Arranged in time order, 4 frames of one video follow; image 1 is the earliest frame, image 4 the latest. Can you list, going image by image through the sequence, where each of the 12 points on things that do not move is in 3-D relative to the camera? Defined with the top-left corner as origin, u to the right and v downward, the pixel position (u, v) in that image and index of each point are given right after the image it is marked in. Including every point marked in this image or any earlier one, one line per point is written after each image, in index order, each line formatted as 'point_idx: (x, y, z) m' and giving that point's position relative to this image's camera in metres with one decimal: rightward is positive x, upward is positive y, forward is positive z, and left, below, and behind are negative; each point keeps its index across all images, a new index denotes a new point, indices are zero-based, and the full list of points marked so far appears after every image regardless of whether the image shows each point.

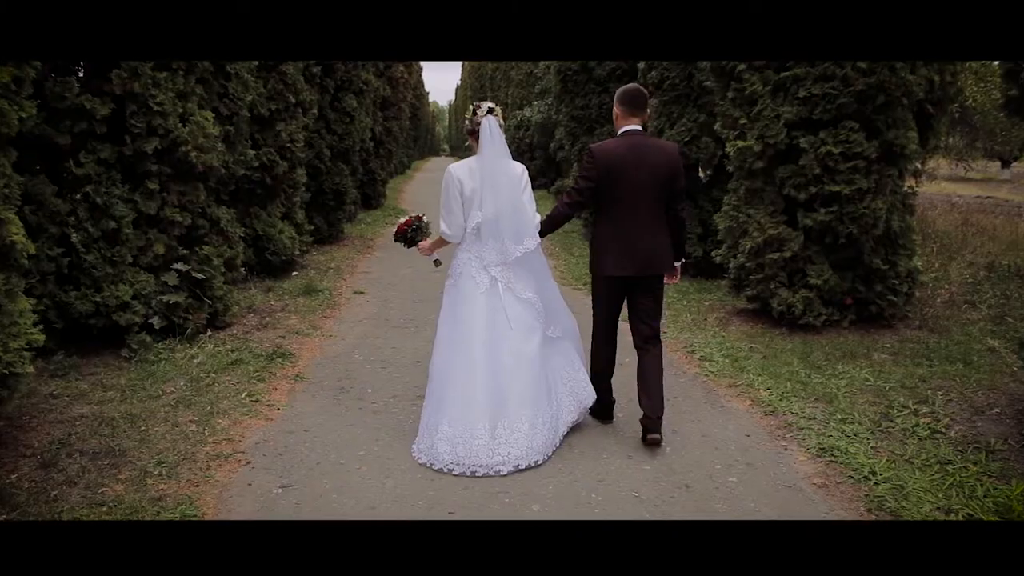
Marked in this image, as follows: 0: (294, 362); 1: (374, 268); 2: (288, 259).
0: (-1.8, -0.6, +6.3) m
1: (-2.0, +0.3, +11.1) m
2: (-2.9, +0.4, +10.0) m
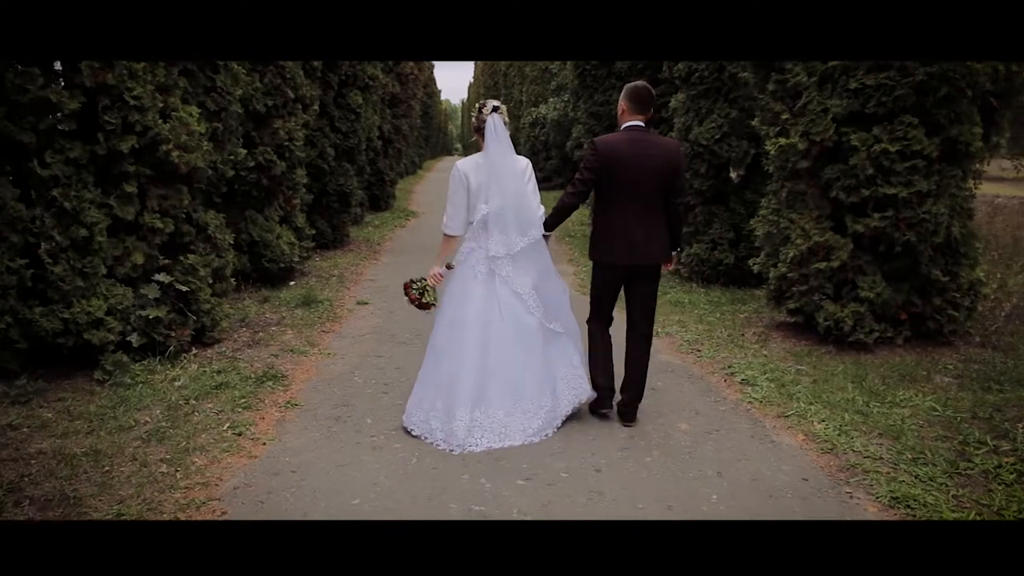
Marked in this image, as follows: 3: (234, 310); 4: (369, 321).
0: (-1.6, -0.7, +5.7) m
1: (-1.8, +0.2, +10.5) m
2: (-2.7, +0.3, +9.4) m
3: (-2.8, -0.2, +7.9) m
4: (-1.4, -0.3, +7.8) m
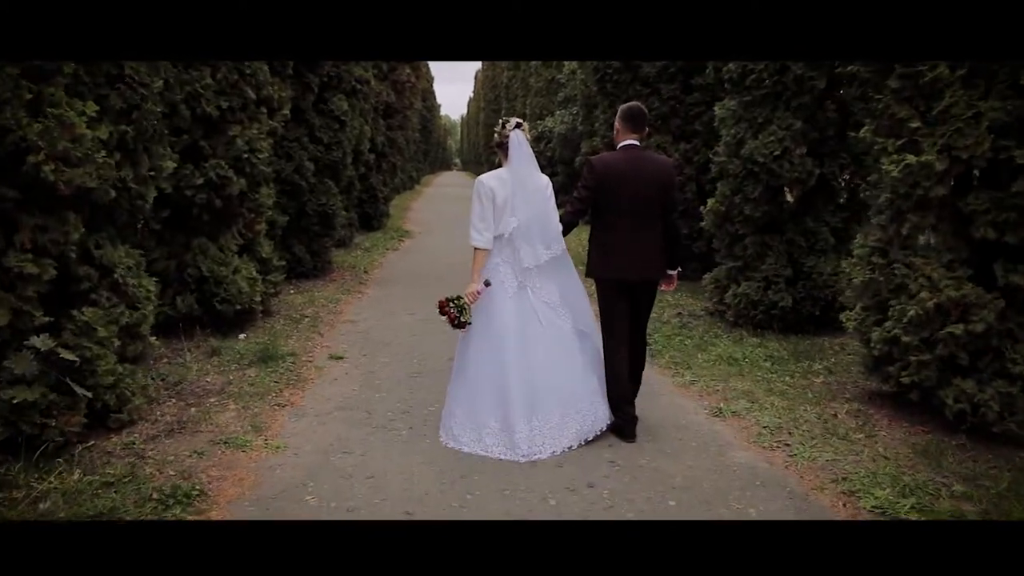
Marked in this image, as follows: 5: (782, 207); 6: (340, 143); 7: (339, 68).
0: (-1.5, -1.1, +3.9) m
1: (-1.7, -0.3, +8.7) m
2: (-2.6, -0.2, +7.6) m
3: (-2.7, -0.6, +6.1) m
4: (-1.3, -0.8, +6.0) m
5: (+2.7, +0.8, +7.9) m
6: (-2.3, +2.0, +10.7) m
7: (-2.3, +2.9, +10.5) m
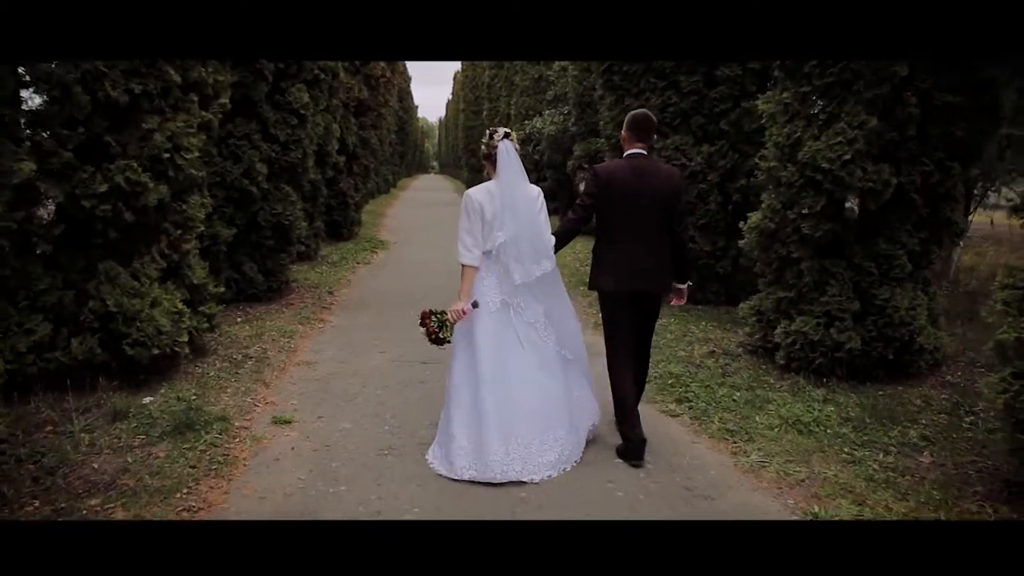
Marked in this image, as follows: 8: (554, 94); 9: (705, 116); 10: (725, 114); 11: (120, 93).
0: (-1.4, -1.4, +2.2) m
1: (-1.7, -0.6, +7.0) m
2: (-2.6, -0.5, +5.9) m
3: (-2.6, -0.9, +4.4) m
4: (-1.3, -1.0, +4.3) m
5: (+2.7, +0.5, +6.3) m
6: (-2.4, +1.7, +9.0) m
7: (-2.4, +2.6, +8.8) m
8: (+1.0, +4.7, +18.8) m
9: (+2.2, +2.0, +8.9) m
10: (+2.4, +1.9, +8.8) m
11: (-2.6, +1.3, +5.2) m
